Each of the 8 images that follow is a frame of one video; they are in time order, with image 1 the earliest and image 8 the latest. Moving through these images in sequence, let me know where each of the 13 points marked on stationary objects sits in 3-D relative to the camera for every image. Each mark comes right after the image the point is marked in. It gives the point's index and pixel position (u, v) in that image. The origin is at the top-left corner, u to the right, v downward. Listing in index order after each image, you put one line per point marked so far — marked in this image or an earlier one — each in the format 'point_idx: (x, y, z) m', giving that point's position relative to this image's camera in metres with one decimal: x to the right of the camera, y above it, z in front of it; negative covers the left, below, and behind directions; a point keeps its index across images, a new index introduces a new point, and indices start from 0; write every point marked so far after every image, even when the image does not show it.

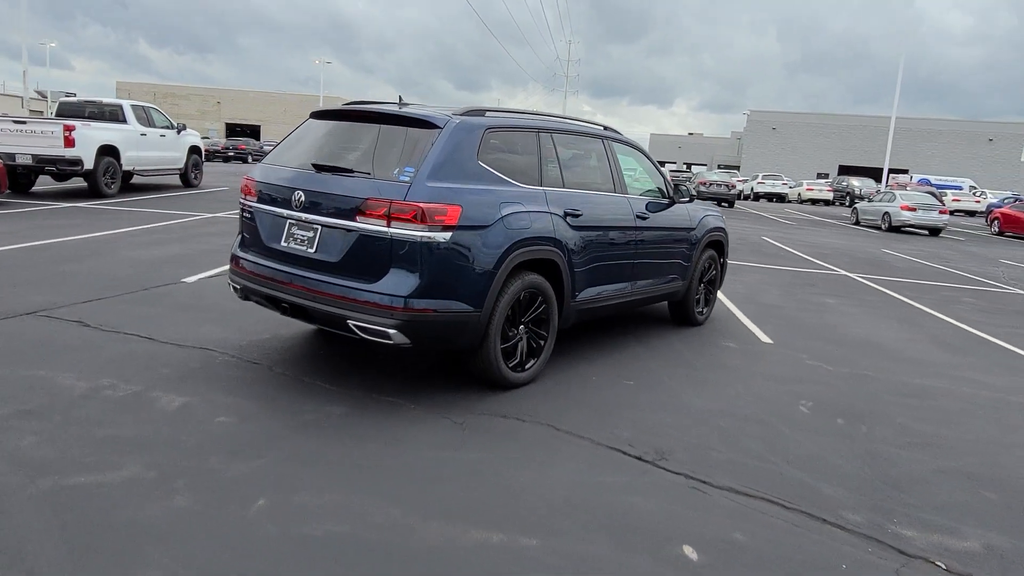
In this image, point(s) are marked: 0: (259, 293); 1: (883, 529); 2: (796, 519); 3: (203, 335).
0: (-1.6, 0.0, +4.9) m
1: (+1.8, -1.2, +3.6) m
2: (+1.4, -1.1, +3.6) m
3: (-2.4, -0.4, +5.7) m
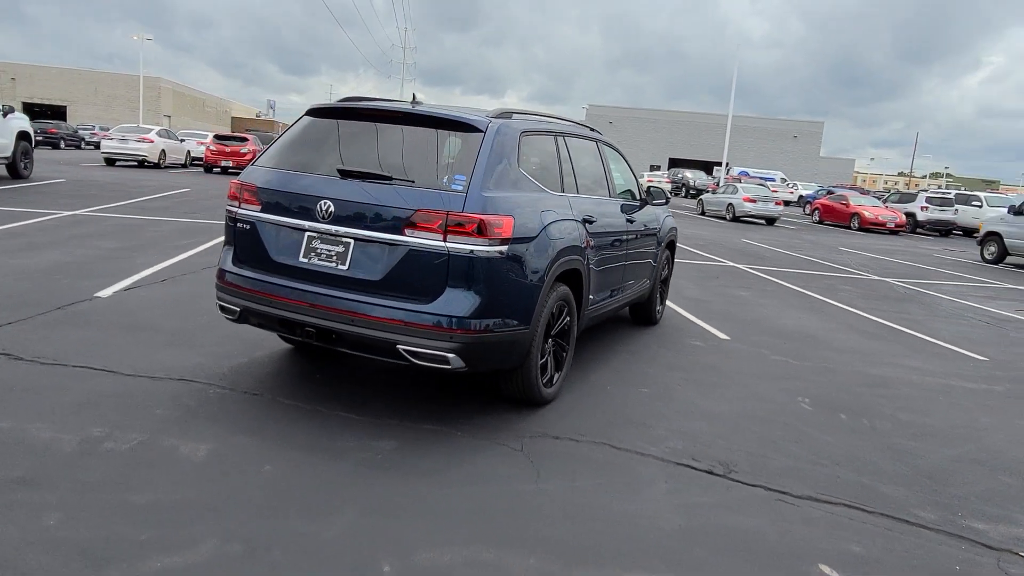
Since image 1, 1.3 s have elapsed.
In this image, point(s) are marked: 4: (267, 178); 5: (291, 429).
0: (-1.4, -0.2, +4.3) m
1: (+2.3, -1.2, +3.8) m
2: (+1.9, -1.2, +3.7) m
3: (-2.2, -0.5, +4.9) m
4: (-1.4, +0.6, +4.4) m
5: (-1.2, -0.8, +4.0) m
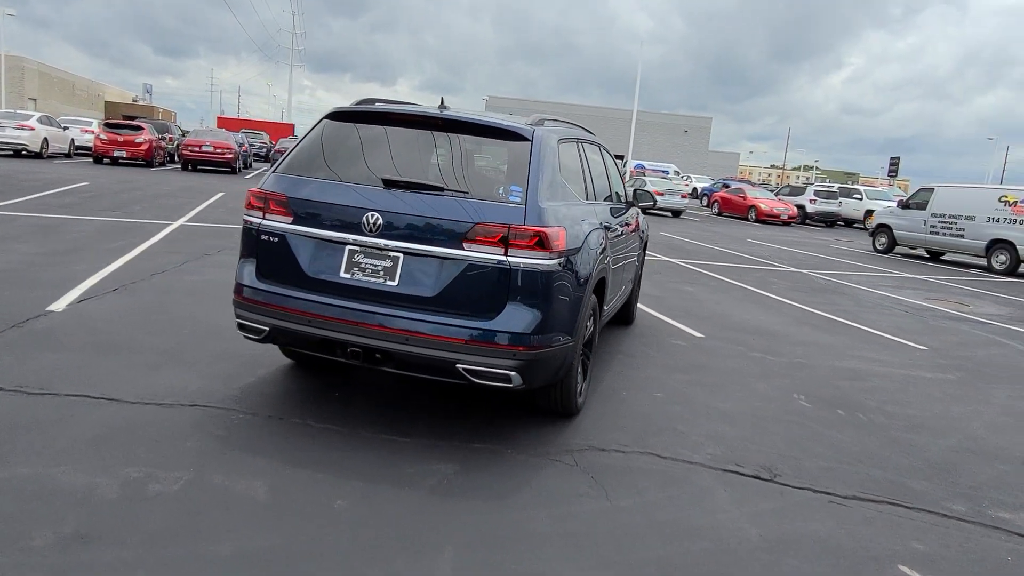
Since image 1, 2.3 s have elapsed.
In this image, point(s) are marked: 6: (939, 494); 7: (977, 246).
0: (-1.1, -0.3, +4.0) m
1: (+2.7, -1.3, +4.1) m
2: (+2.3, -1.2, +4.0) m
3: (-2.0, -0.6, +4.5) m
4: (-1.2, +0.6, +4.1) m
5: (-0.9, -0.9, +3.8) m
6: (+2.5, -1.2, +4.3) m
7: (+12.1, +1.1, +19.0) m
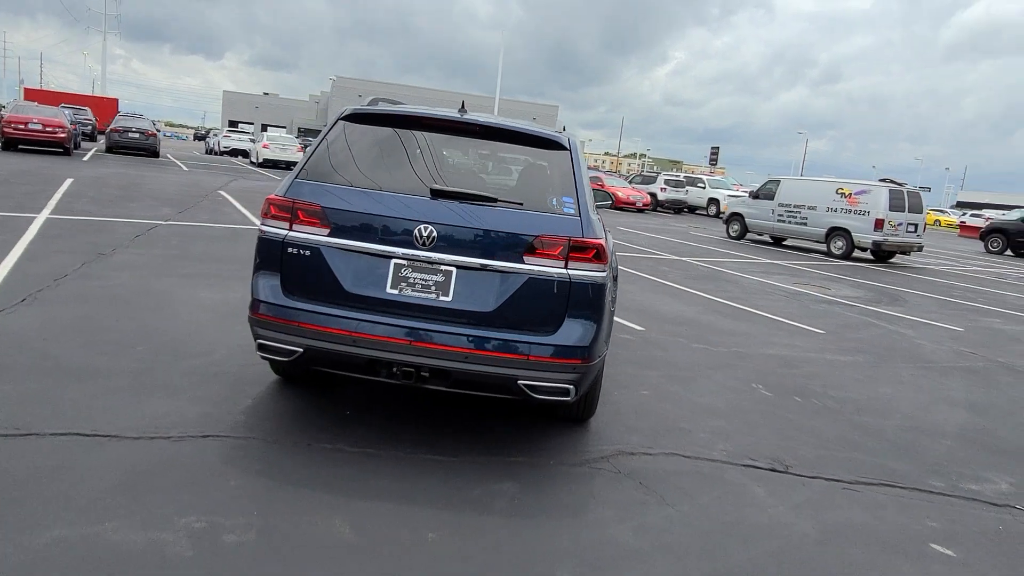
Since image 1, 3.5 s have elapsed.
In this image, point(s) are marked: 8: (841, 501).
0: (-0.8, -0.3, +3.7) m
1: (+2.8, -1.3, +4.6) m
2: (+2.5, -1.3, +4.4) m
3: (-1.8, -0.7, +4.0) m
4: (-0.9, +0.5, +3.7) m
5: (-0.6, -1.0, +3.6) m
6: (+2.7, -1.2, +4.8) m
7: (+8.9, +1.6, +21.2) m
8: (+1.9, -1.2, +4.1) m
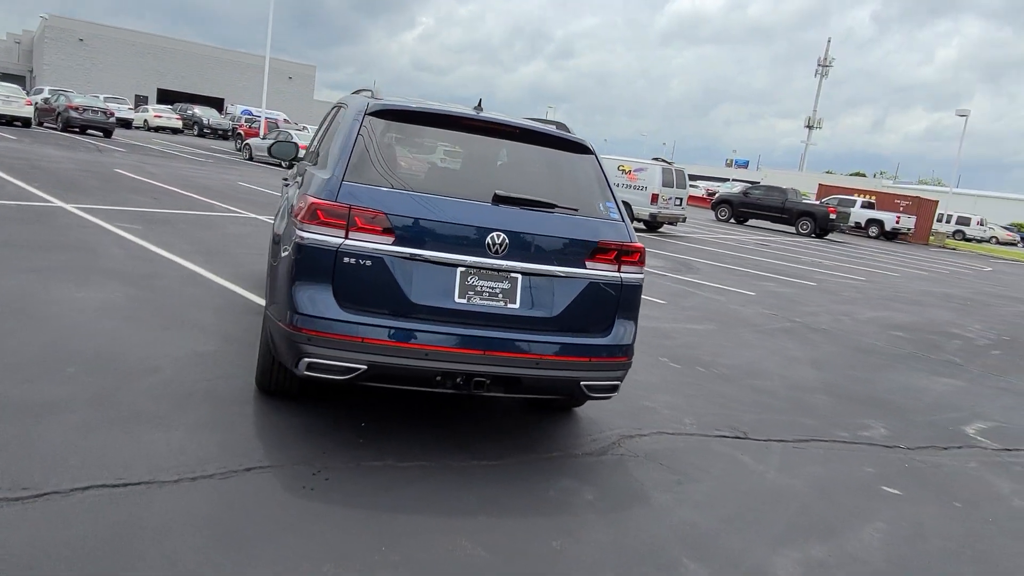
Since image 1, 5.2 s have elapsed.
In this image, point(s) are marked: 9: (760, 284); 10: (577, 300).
0: (-0.5, -0.4, +3.6) m
1: (+2.7, -1.2, +5.7) m
2: (+2.4, -1.2, +5.4) m
3: (-1.5, -0.8, +3.5) m
4: (-0.6, +0.4, +3.5) m
5: (-0.2, -1.0, +3.6) m
6: (+2.5, -1.1, +5.8) m
7: (+2.8, +2.6, +23.1) m
8: (+1.9, -1.1, +4.9) m
9: (+4.8, +0.1, +14.2) m
10: (+0.3, -0.1, +3.8) m
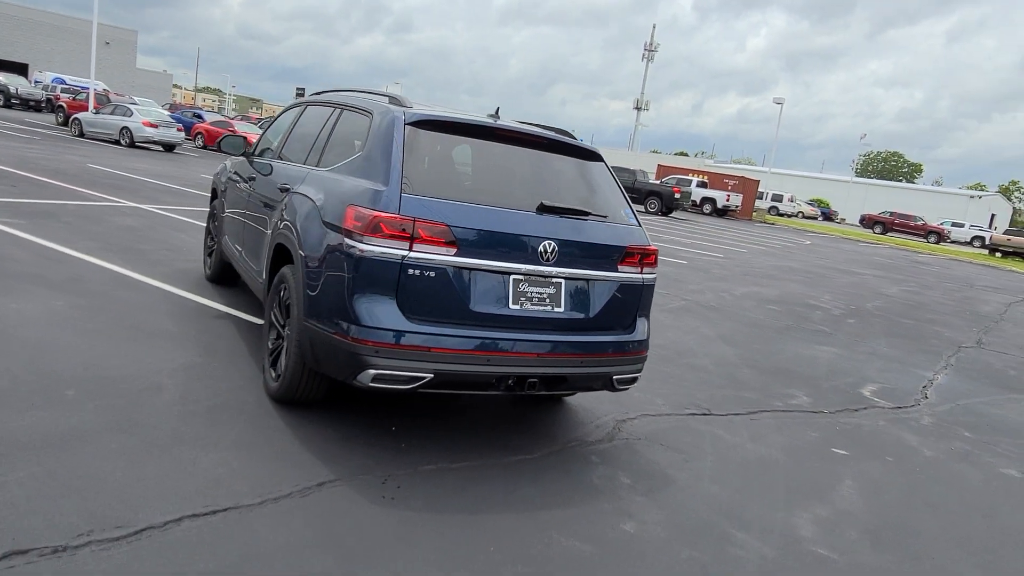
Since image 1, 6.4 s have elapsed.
0: (-0.2, -0.4, +3.7) m
1: (+2.5, -1.0, +6.5) m
2: (+2.3, -1.1, +6.1) m
3: (-1.2, -0.9, +3.5) m
4: (-0.3, +0.4, +3.6) m
5: (+0.1, -1.0, +3.8) m
6: (+2.2, -1.0, +6.5) m
7: (-1.2, +3.2, +23.4) m
8: (+1.9, -1.1, +5.5) m
9: (+2.7, +0.5, +15.2) m
10: (+0.5, -0.1, +4.1) m
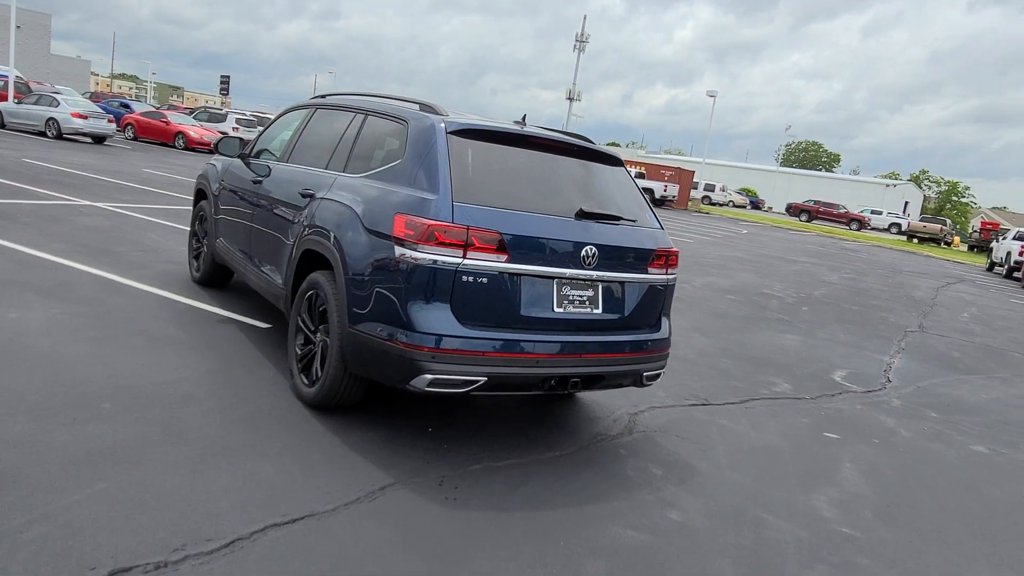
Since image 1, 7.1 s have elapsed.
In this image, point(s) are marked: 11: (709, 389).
0: (+0.1, -0.5, +3.8) m
1: (+2.5, -1.0, +6.8) m
2: (+2.3, -1.0, +6.4) m
3: (-0.9, -0.9, +3.5) m
4: (-0.1, +0.3, +3.7) m
5: (+0.4, -1.1, +3.9) m
6: (+2.2, -0.9, +6.9) m
7: (-2.8, +3.4, +23.3) m
8: (+2.0, -1.0, +5.9) m
9: (+1.9, +0.7, +15.5) m
10: (+0.7, -0.1, +4.3) m
11: (+1.7, -0.9, +6.4) m
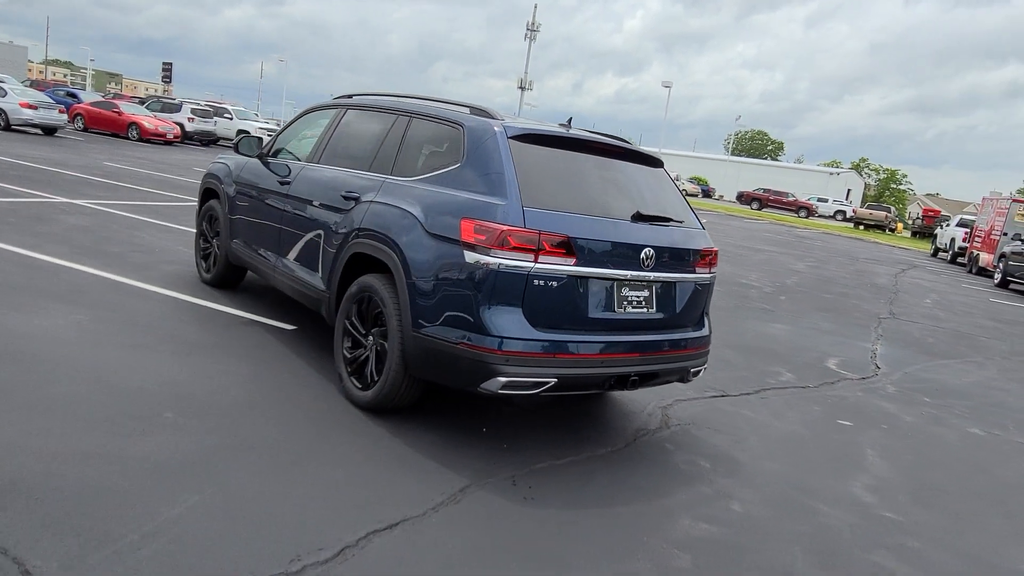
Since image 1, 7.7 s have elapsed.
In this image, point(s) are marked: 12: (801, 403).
0: (+0.4, -0.5, +3.9) m
1: (+2.6, -0.9, +7.1) m
2: (+2.5, -0.9, +6.7) m
3: (-0.6, -0.9, +3.5) m
4: (+0.3, +0.3, +3.8) m
5: (+0.7, -1.1, +4.1) m
6: (+2.4, -0.9, +7.1) m
7: (-3.8, +3.6, +23.1) m
8: (+2.2, -1.0, +6.1) m
9: (+1.4, +0.8, +15.6) m
10: (+1.0, -0.1, +4.4) m
11: (+1.9, -0.8, +6.6) m
12: (+2.5, -1.0, +6.3) m
